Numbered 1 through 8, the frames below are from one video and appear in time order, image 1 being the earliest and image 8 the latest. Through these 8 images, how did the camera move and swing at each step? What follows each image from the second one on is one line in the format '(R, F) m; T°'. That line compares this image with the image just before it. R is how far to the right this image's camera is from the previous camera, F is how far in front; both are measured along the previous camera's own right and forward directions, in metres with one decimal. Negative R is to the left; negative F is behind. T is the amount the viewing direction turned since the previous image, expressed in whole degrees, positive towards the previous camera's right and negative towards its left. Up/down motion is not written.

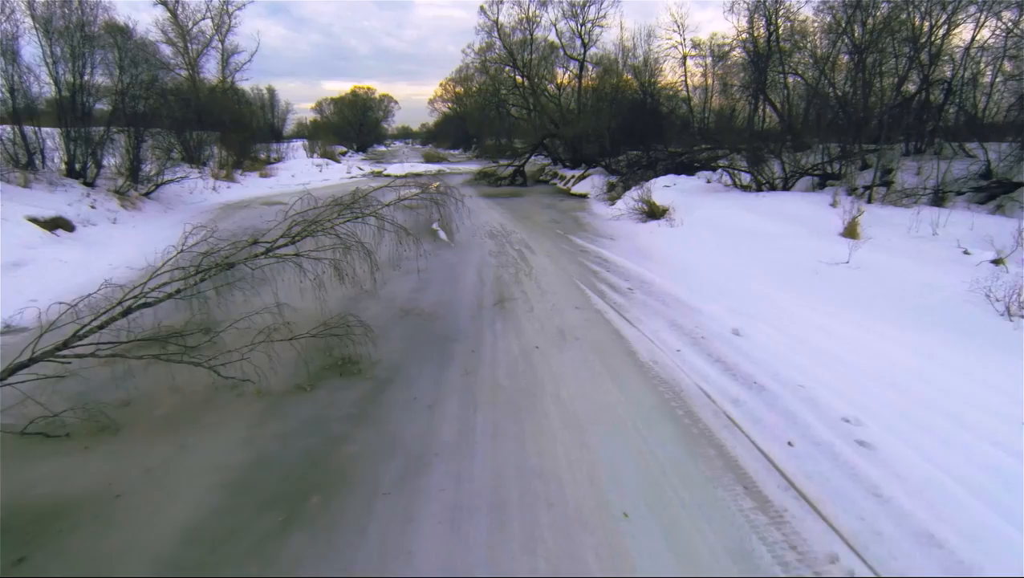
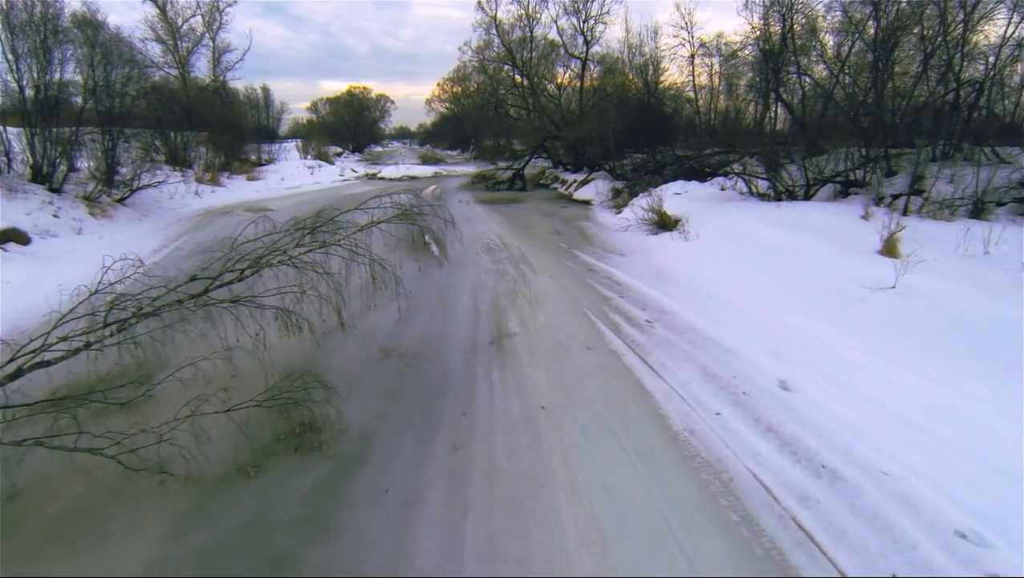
(0.0, +1.2) m; 0°
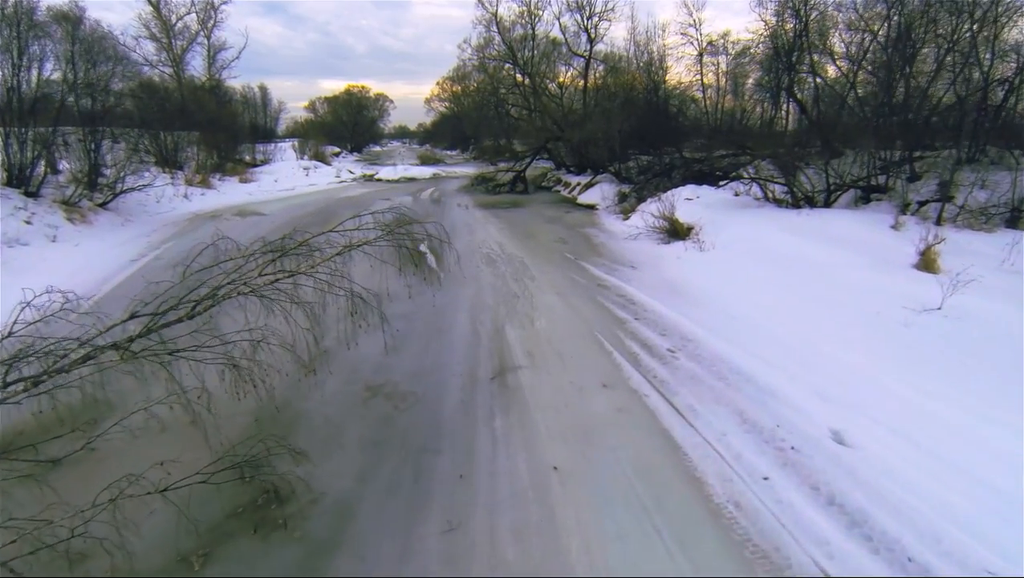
(-0.1, +0.8) m; 0°
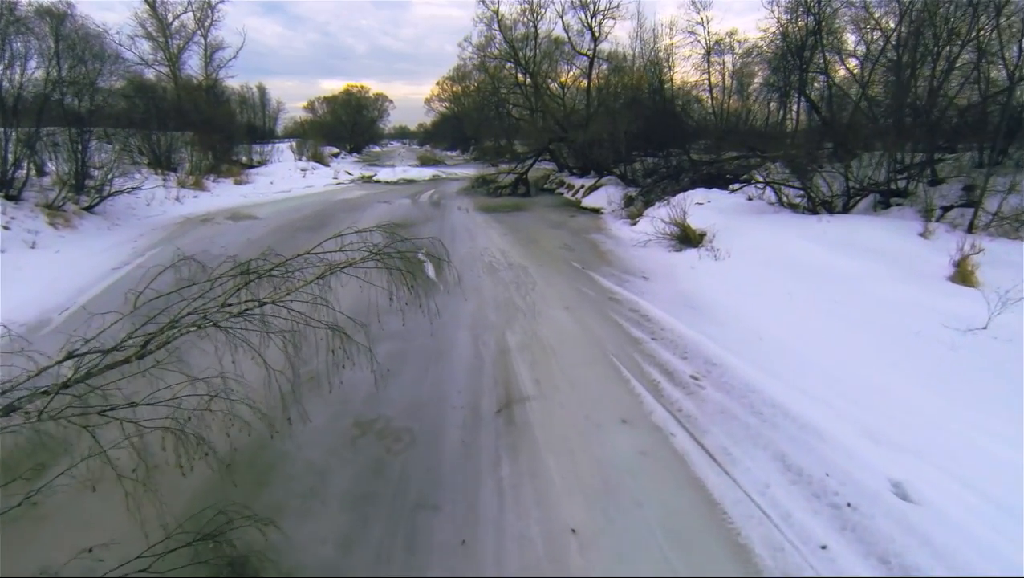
(-0.1, +0.6) m; 0°
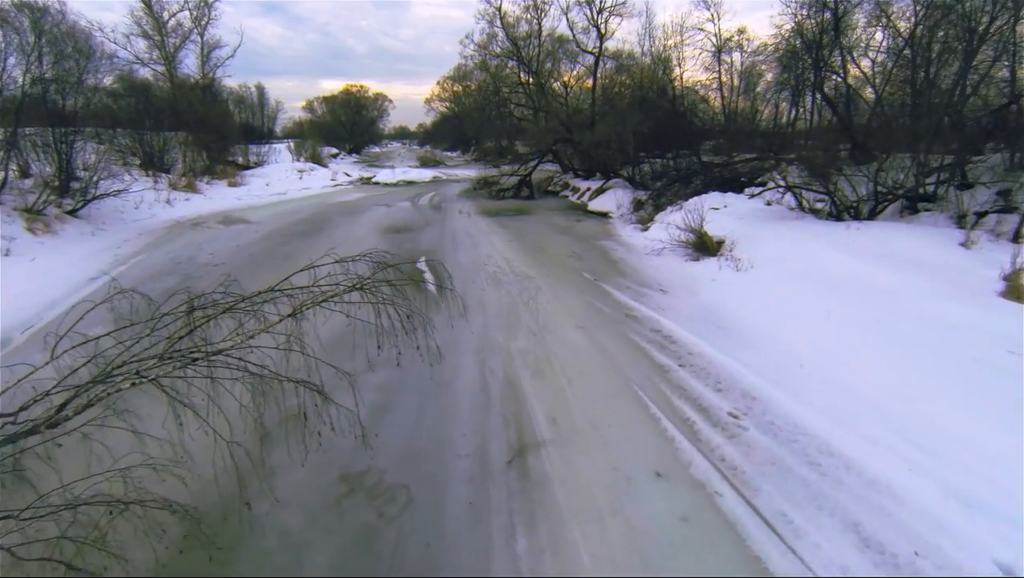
(-0.1, +0.7) m; 0°
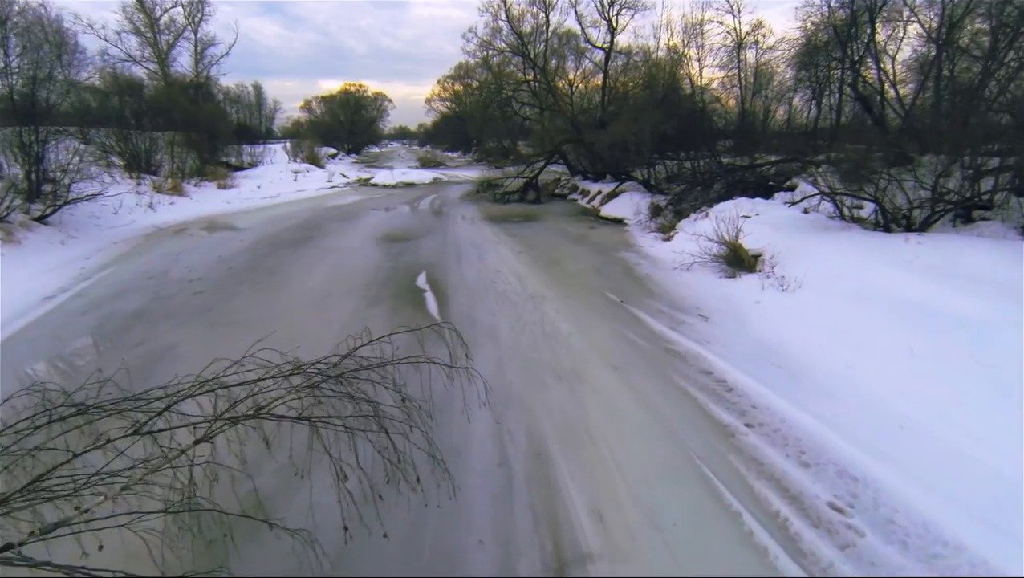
(-0.3, +1.2) m; 0°
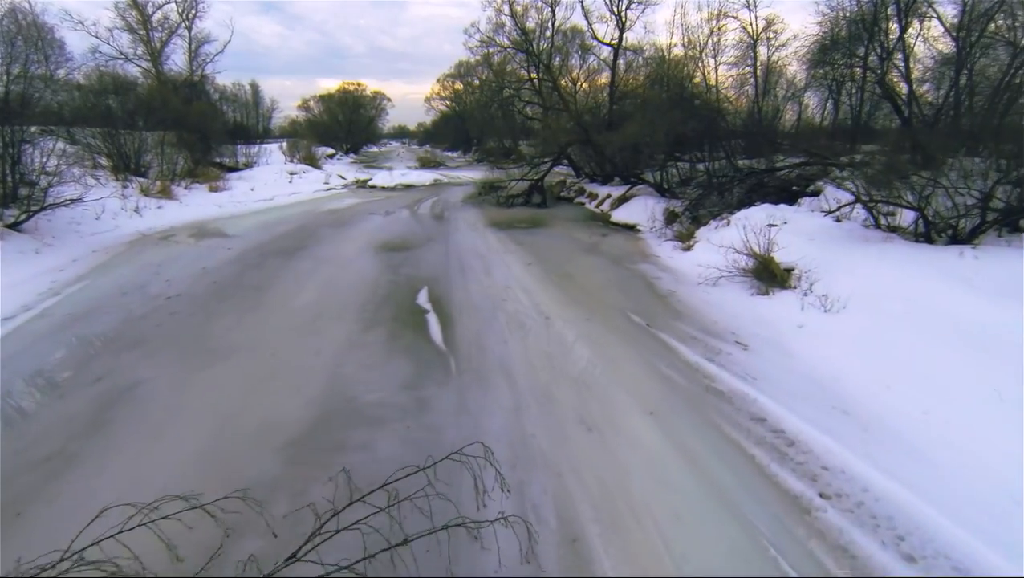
(-0.2, +0.9) m; 0°
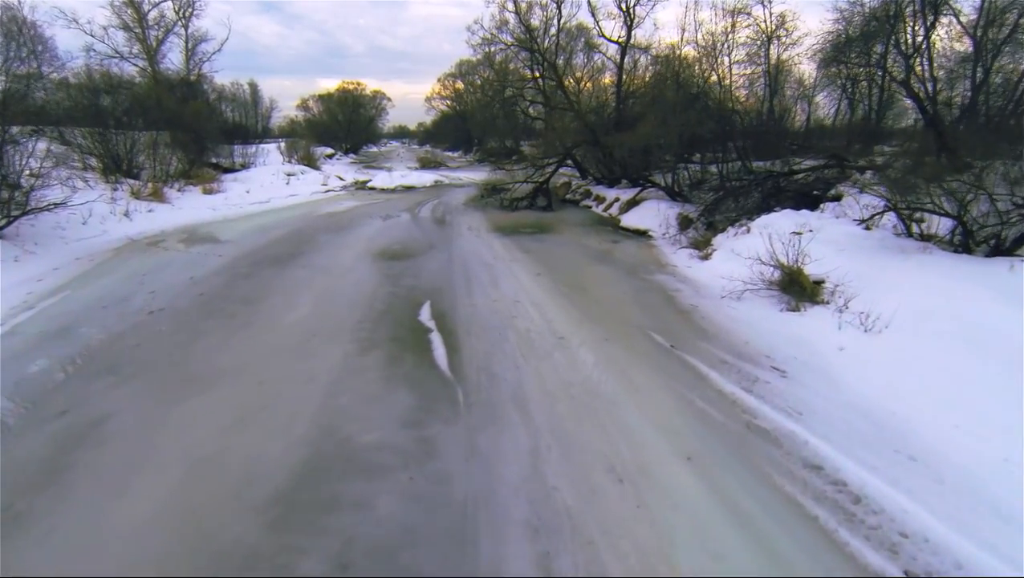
(-0.2, +0.7) m; 0°
